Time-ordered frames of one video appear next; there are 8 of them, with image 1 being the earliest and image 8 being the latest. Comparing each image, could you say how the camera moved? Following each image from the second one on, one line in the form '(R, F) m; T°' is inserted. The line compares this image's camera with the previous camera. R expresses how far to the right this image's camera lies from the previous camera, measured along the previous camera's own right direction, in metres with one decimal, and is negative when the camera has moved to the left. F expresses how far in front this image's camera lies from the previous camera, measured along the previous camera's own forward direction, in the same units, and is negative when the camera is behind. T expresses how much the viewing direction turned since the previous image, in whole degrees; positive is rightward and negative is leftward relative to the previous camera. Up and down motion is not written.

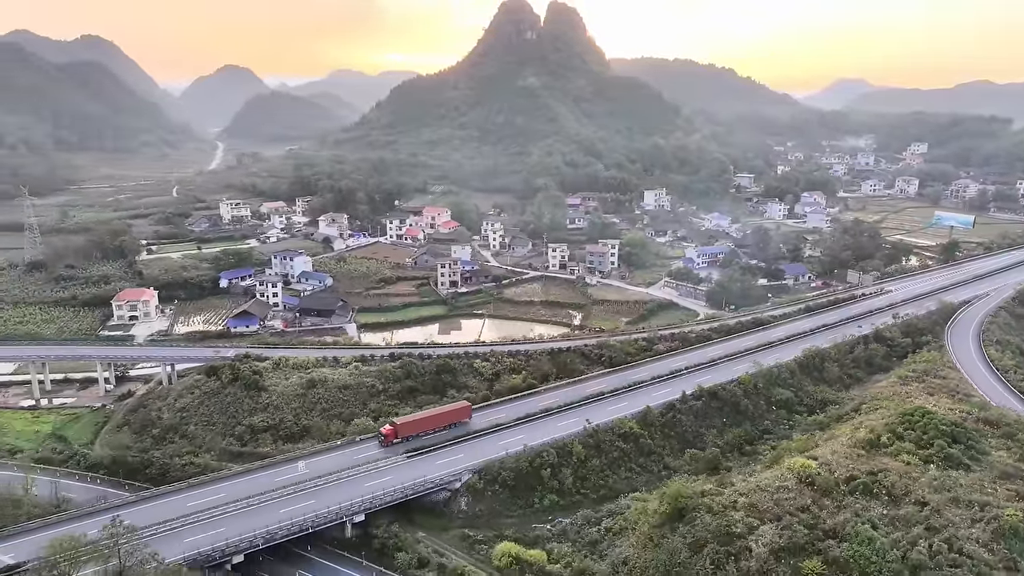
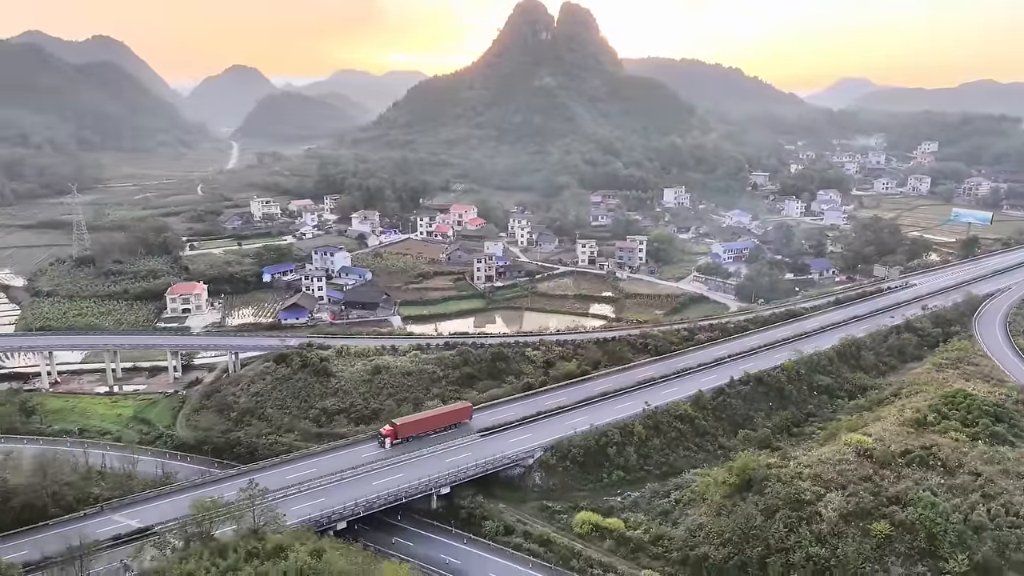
(-1.8, -1.2) m; 0°
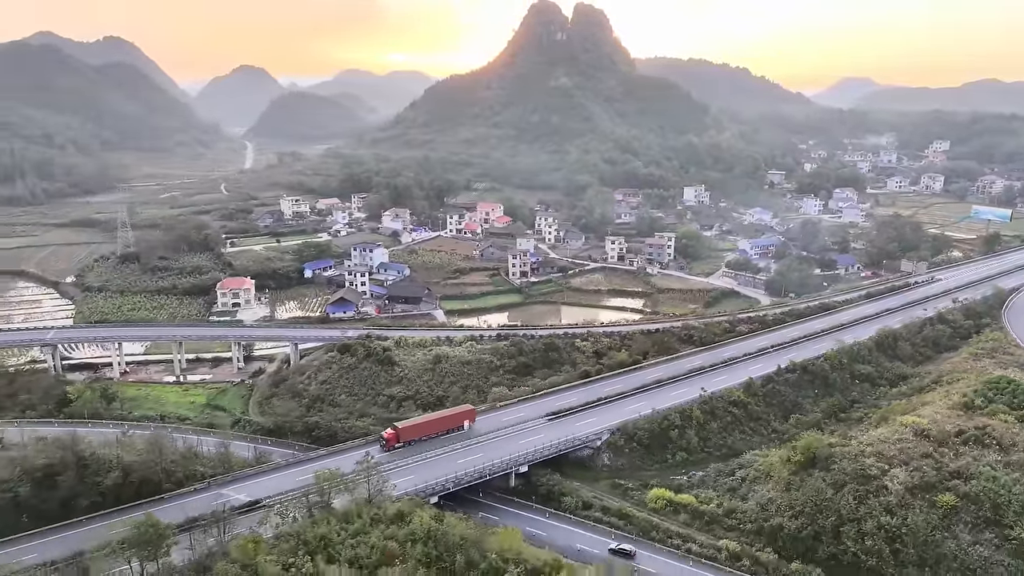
(-1.9, -1.0) m; 0°
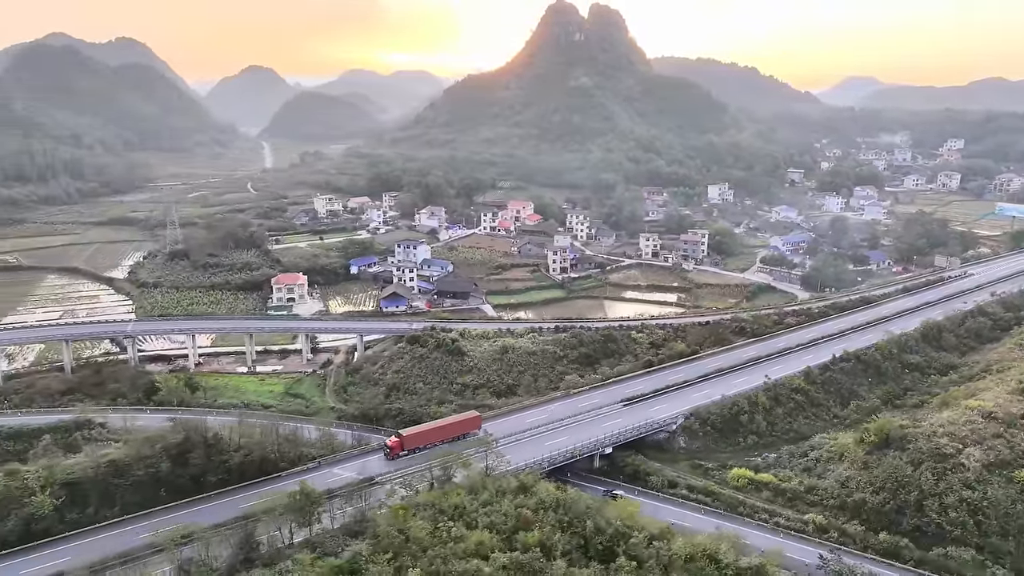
(-2.3, -1.0) m; 0°
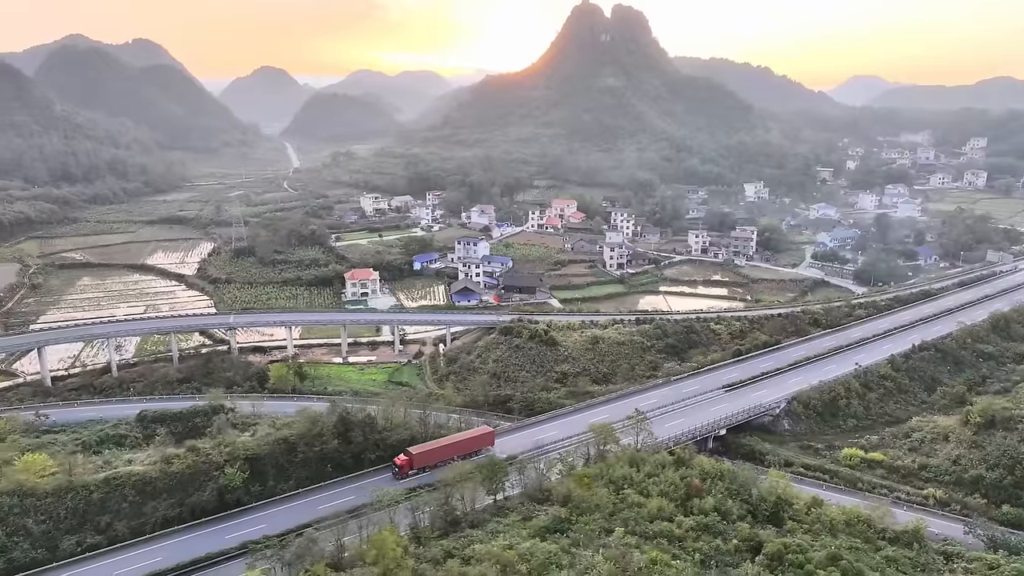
(-3.3, -1.1) m; 0°
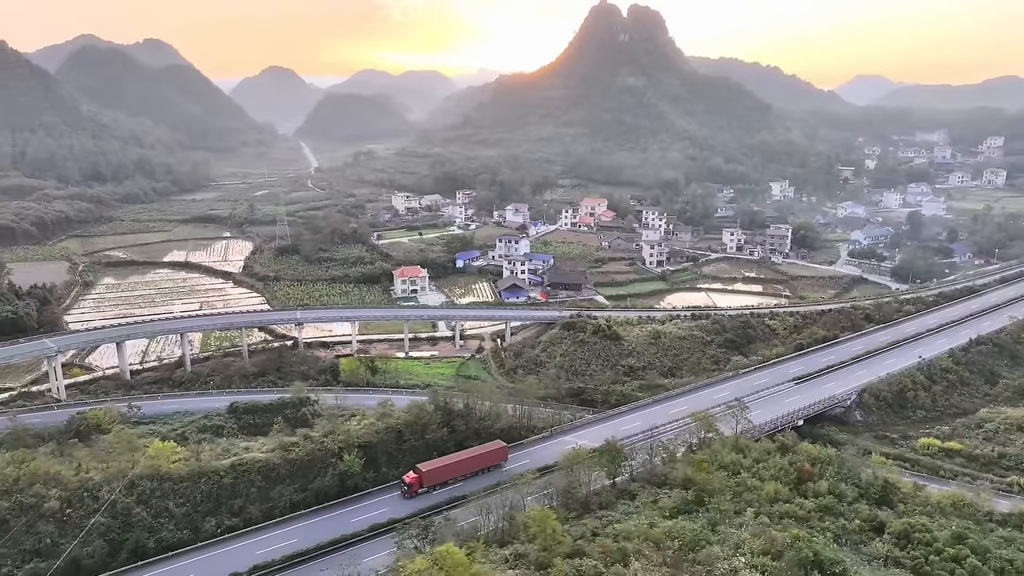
(-2.4, -0.6) m; 0°
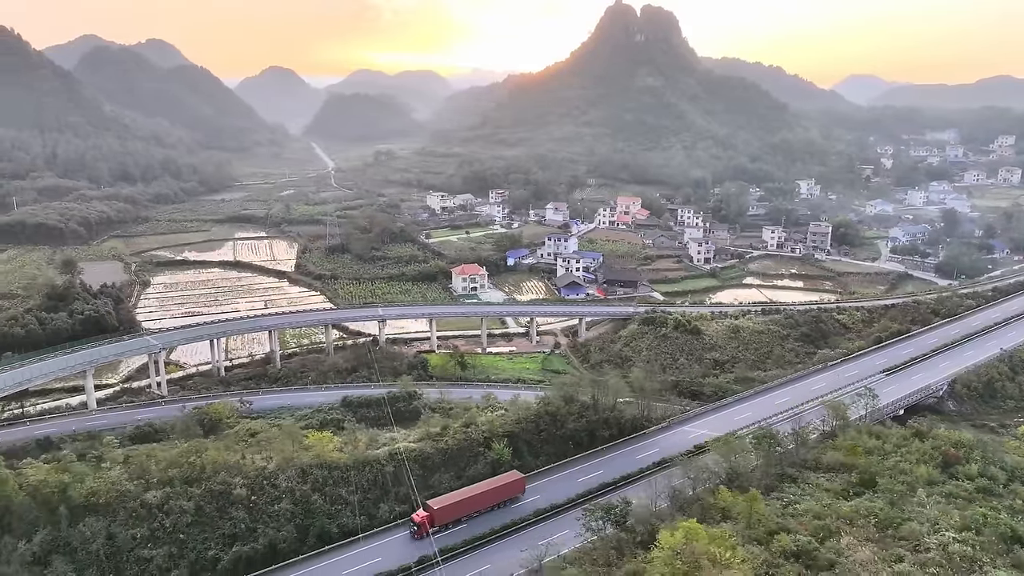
(-3.5, -0.5) m; +1°
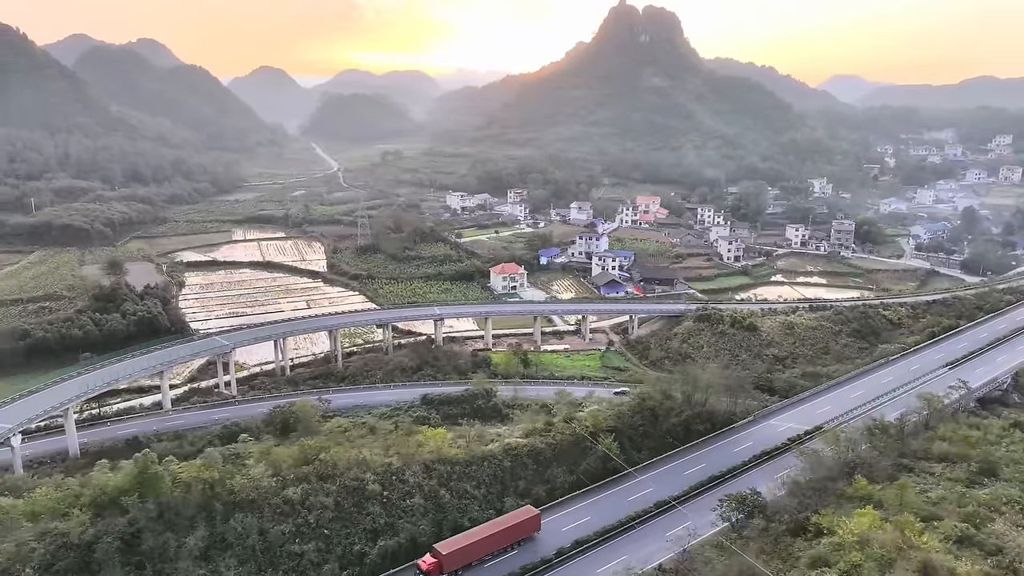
(-2.9, -0.2) m; +1°
